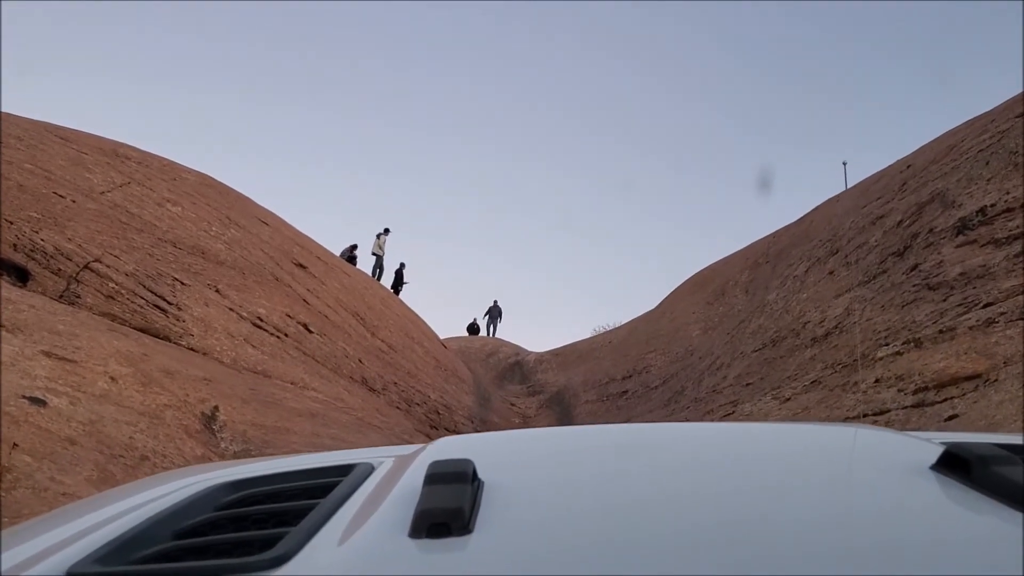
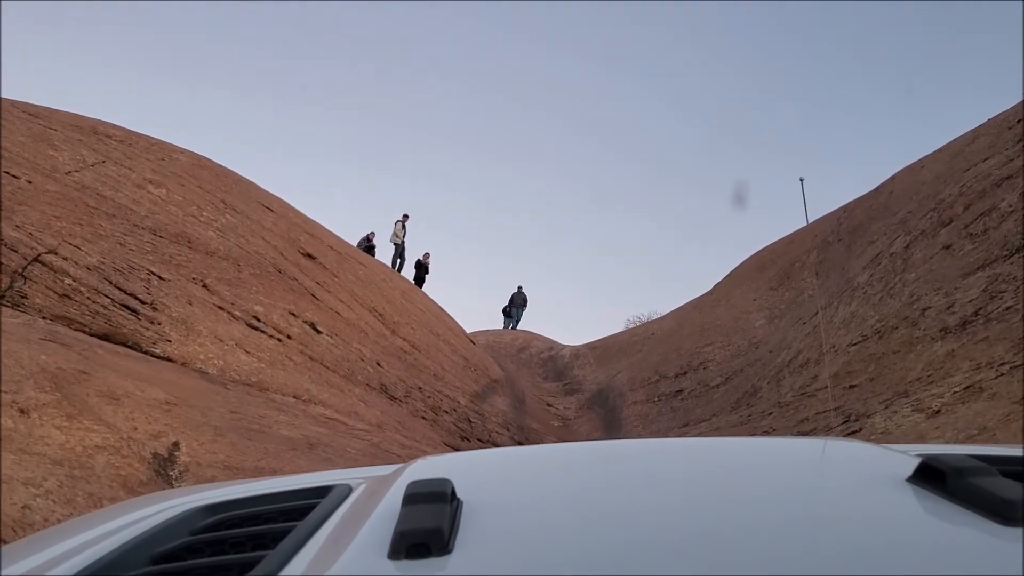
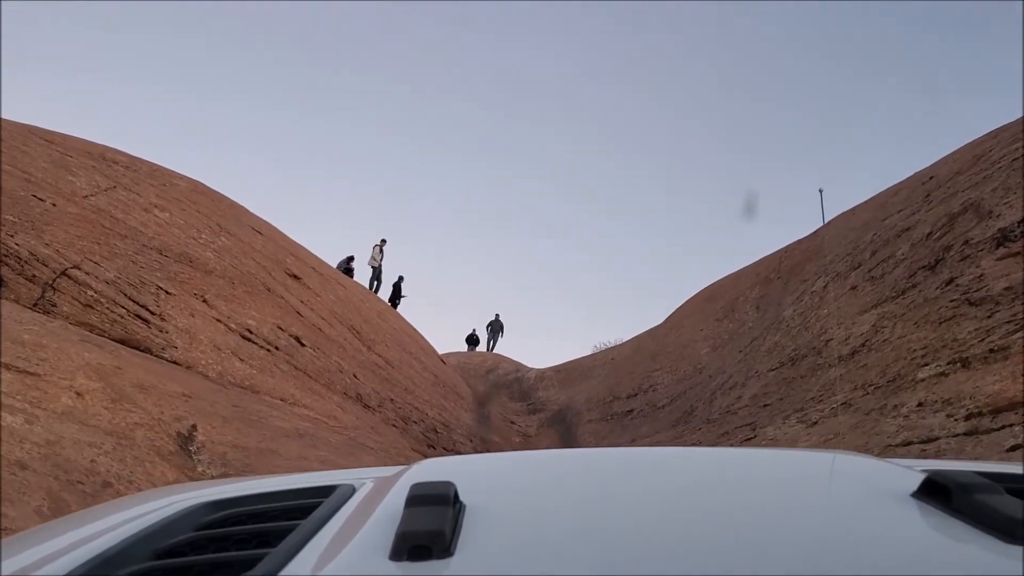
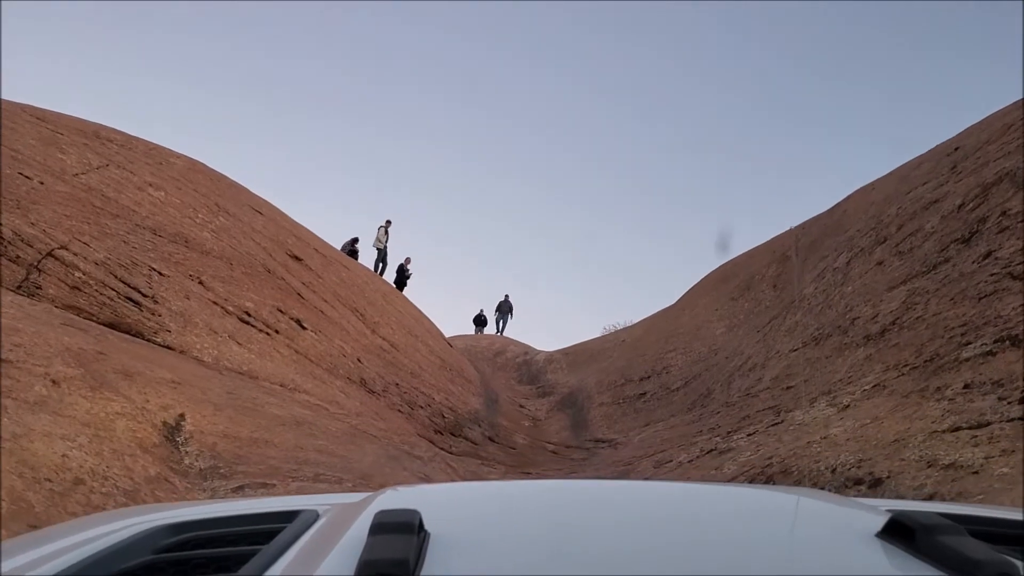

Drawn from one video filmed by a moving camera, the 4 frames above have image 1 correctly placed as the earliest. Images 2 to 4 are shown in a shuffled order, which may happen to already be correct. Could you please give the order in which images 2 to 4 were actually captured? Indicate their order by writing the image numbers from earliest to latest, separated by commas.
3, 4, 2
